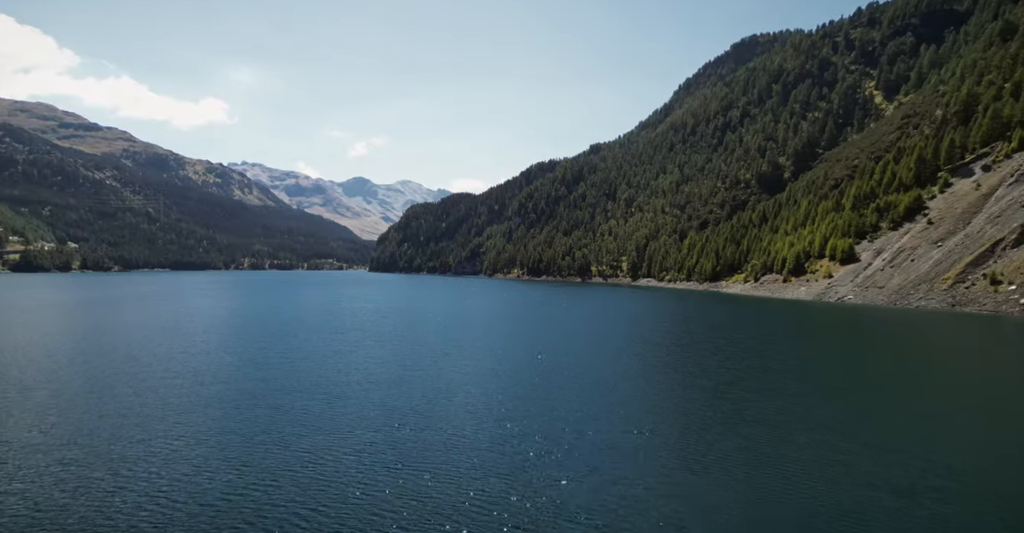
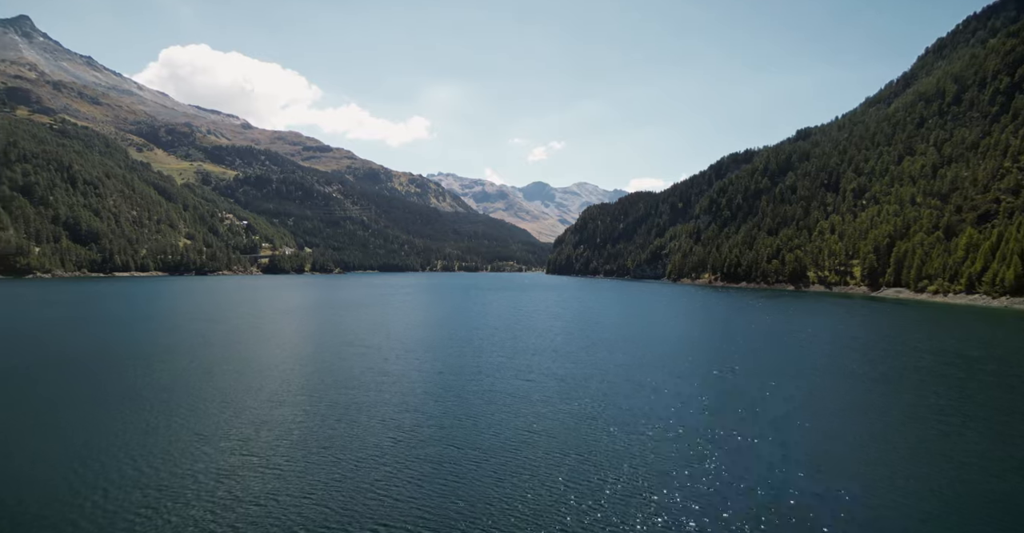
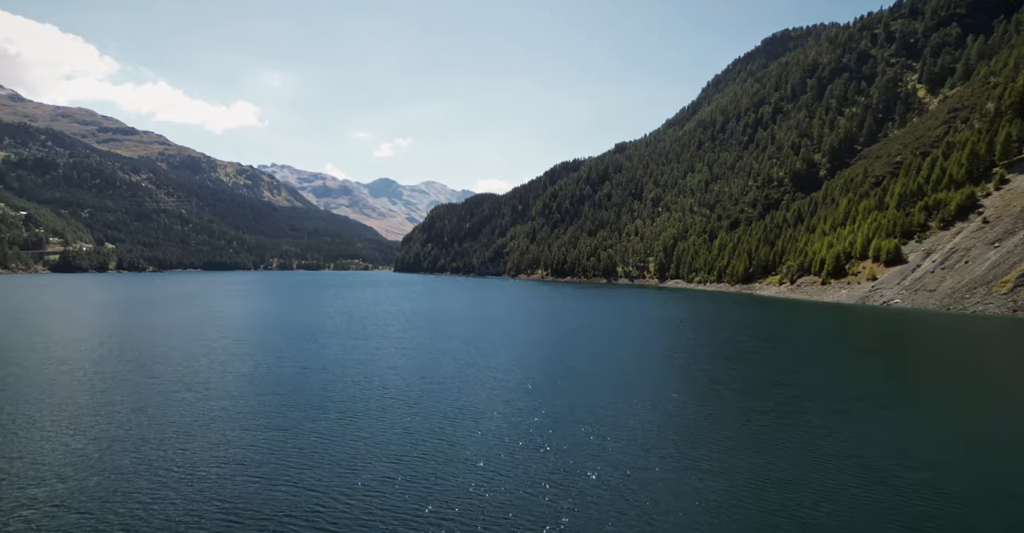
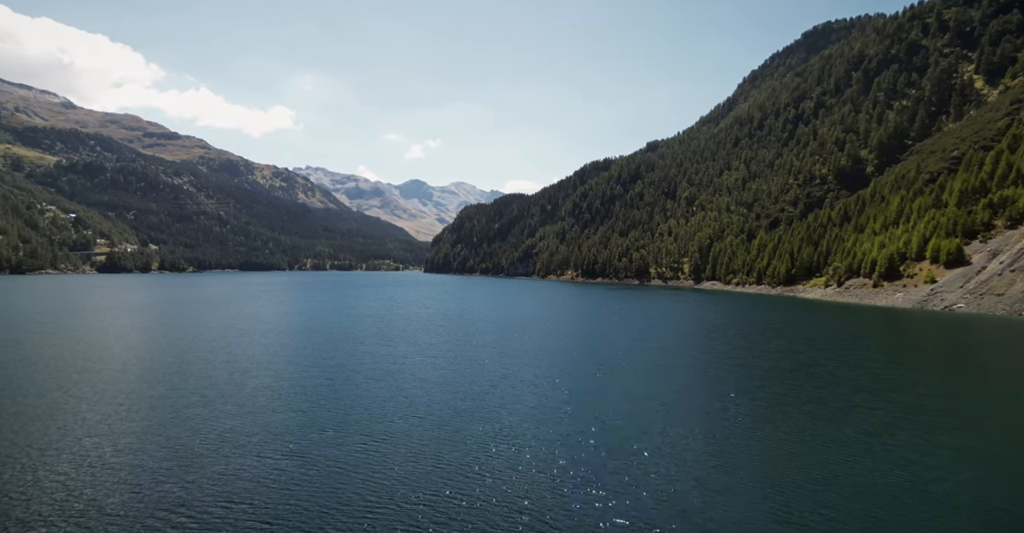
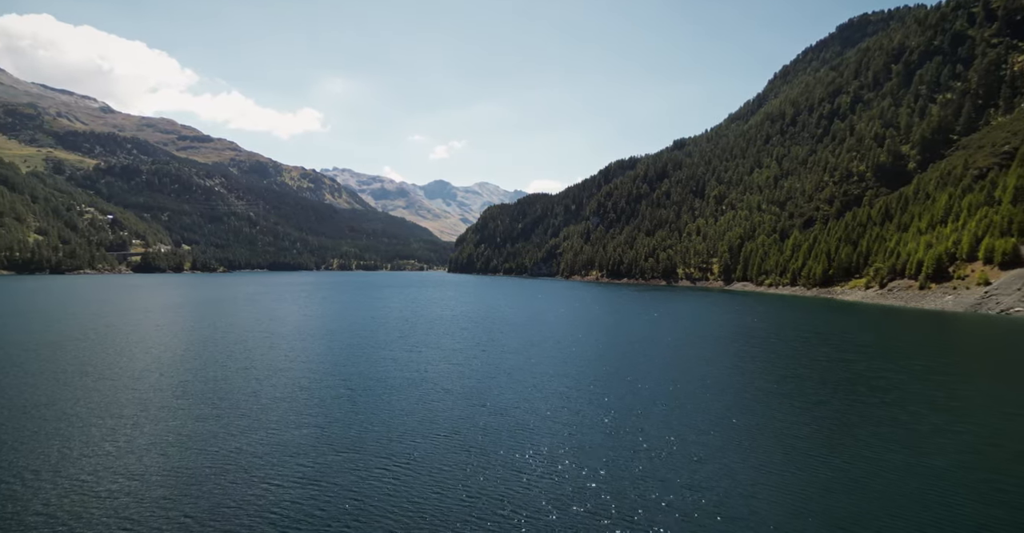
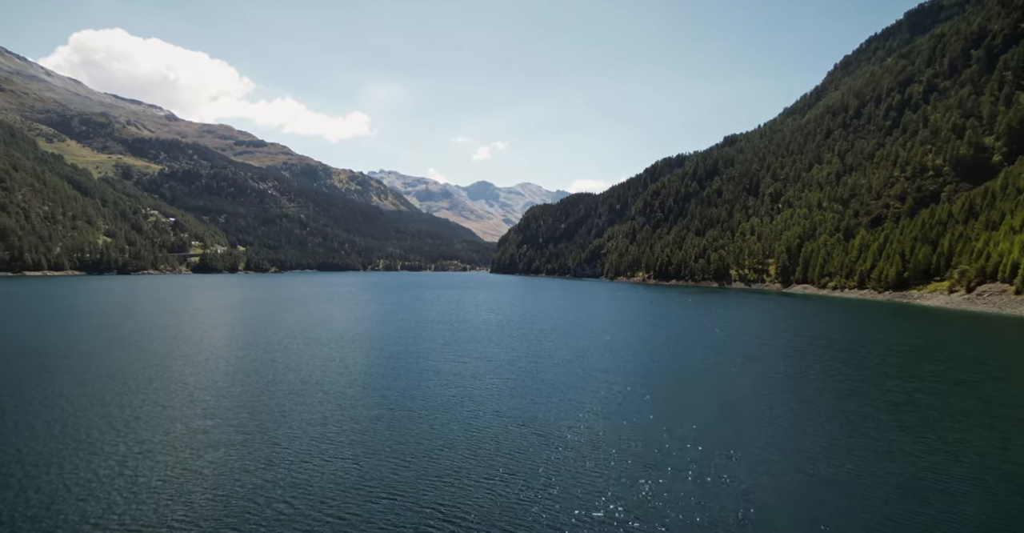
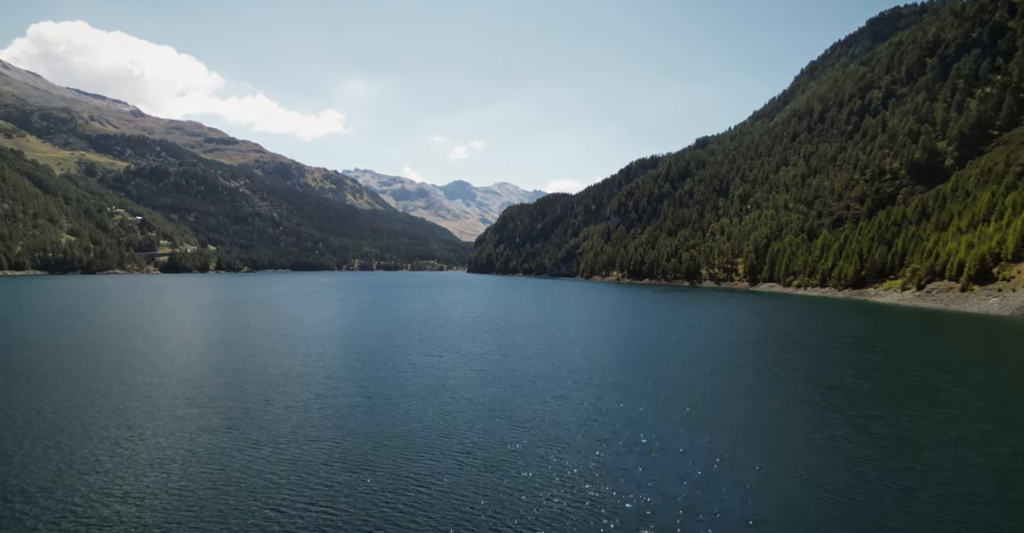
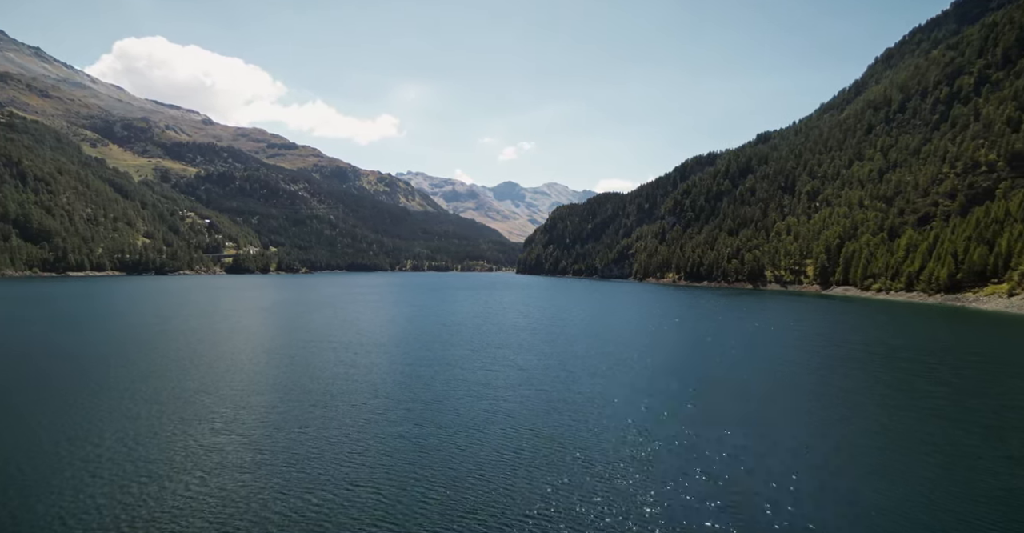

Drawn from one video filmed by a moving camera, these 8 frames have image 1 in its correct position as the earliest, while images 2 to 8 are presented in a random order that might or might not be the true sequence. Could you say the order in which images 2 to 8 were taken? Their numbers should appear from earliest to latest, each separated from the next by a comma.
3, 4, 5, 7, 6, 8, 2
